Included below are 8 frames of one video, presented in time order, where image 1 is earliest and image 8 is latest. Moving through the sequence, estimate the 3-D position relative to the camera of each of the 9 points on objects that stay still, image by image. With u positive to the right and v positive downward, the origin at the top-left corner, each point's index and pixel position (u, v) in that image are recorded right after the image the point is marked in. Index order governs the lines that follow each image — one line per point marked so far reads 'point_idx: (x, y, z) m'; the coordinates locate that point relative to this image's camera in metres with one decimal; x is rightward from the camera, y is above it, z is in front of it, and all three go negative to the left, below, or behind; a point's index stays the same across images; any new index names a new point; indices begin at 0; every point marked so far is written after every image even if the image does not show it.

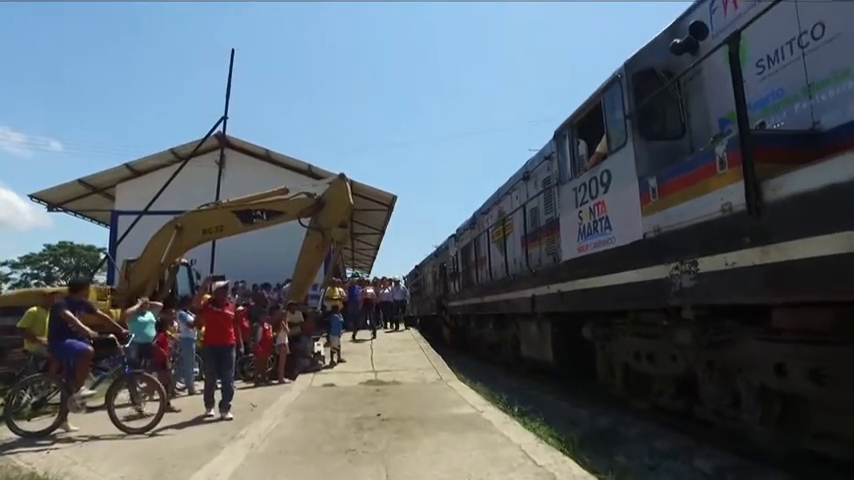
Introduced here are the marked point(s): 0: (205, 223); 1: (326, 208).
0: (-2.6, +0.2, +13.8) m
1: (-1.2, +0.4, +13.9) m
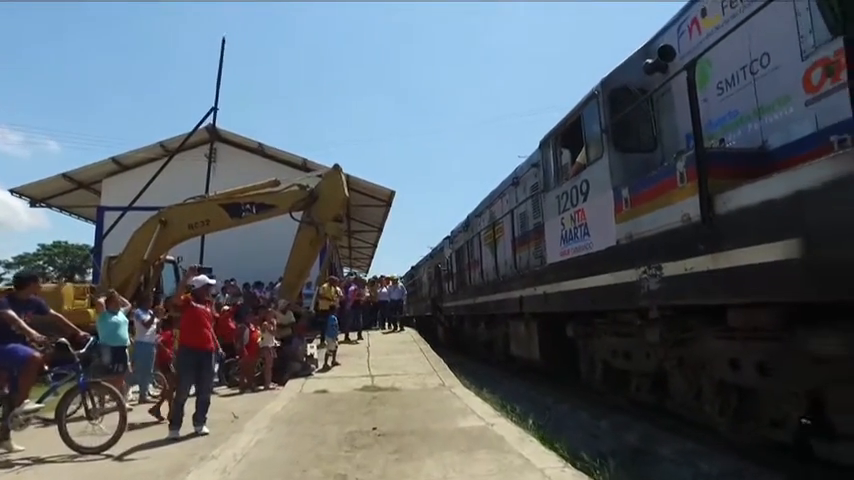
0: (-2.6, +0.3, +12.9) m
1: (-1.2, +0.4, +13.0) m
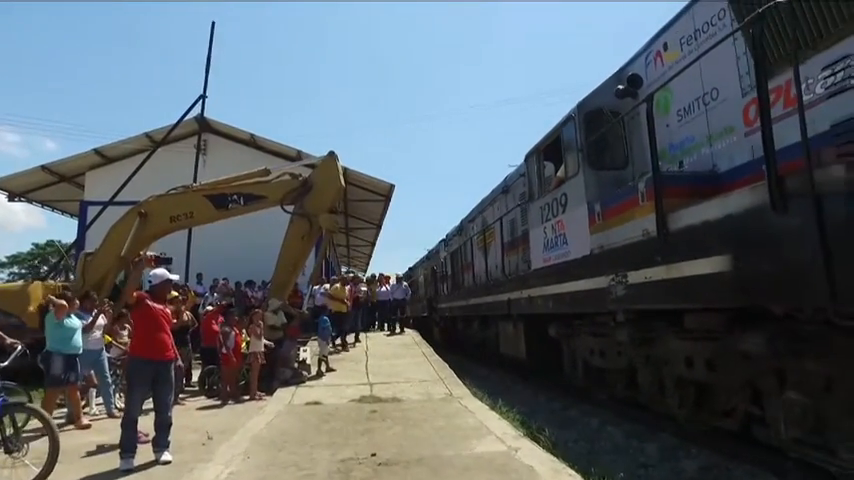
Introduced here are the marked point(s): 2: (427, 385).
0: (-2.5, +0.3, +11.8) m
1: (-1.2, +0.5, +11.9) m
2: (0.0, -1.2, +9.4) m
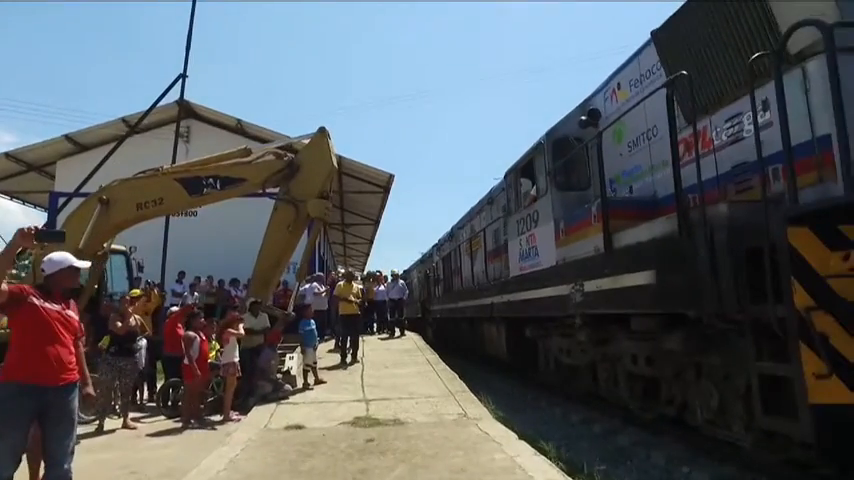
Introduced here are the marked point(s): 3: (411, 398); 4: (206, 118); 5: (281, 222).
0: (-2.5, +0.4, +10.2) m
1: (-1.1, +0.6, +10.3) m
2: (0.0, -1.1, +7.8) m
3: (-0.1, -1.1, +8.0) m
4: (-3.5, +2.0, +18.8) m
5: (-1.3, +0.2, +10.4) m
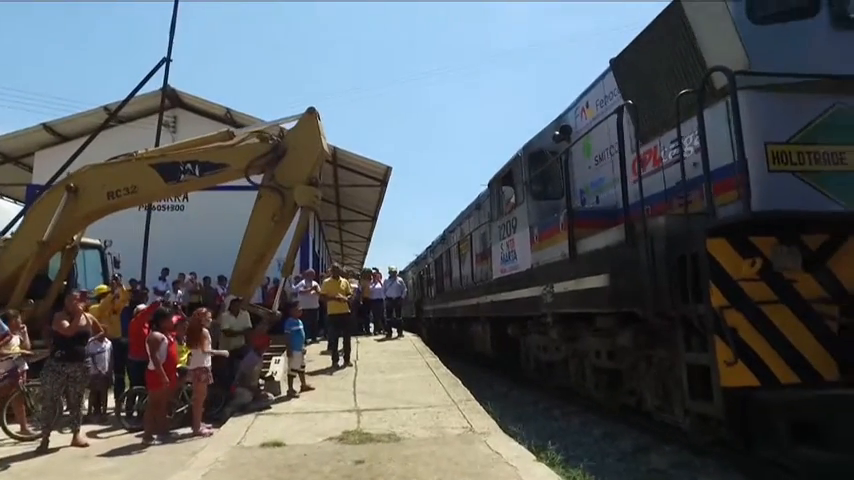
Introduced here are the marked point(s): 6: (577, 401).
0: (-2.5, +0.5, +9.3) m
1: (-1.1, +0.6, +9.4) m
2: (0.0, -1.0, +6.8) m
3: (-0.1, -1.0, +7.0) m
4: (-3.5, +2.0, +17.8) m
5: (-1.3, +0.2, +9.4) m
6: (+1.1, -1.2, +8.6) m
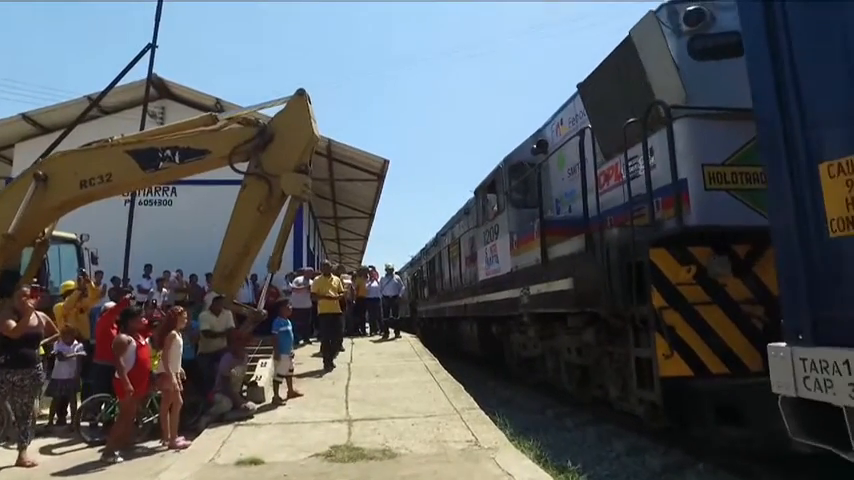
0: (-2.5, +0.5, +8.5) m
1: (-1.1, +0.7, +8.6) m
2: (0.0, -0.9, +6.1) m
3: (-0.1, -1.0, +6.3) m
4: (-3.5, +2.1, +17.1) m
5: (-1.3, +0.3, +8.7) m
6: (+1.1, -1.1, +7.9) m
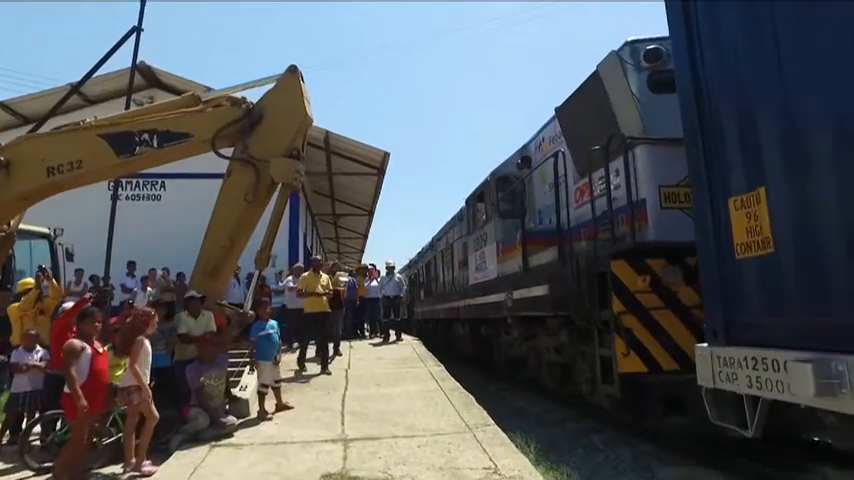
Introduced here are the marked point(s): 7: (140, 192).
0: (-2.5, +0.6, +7.6) m
1: (-1.1, +0.7, +7.8) m
2: (+0.1, -0.9, +5.2) m
3: (-0.1, -0.9, +5.4) m
4: (-3.5, +2.1, +16.2) m
5: (-1.3, +0.3, +7.8) m
6: (+1.1, -1.1, +7.0) m
7: (-4.0, +0.7, +16.6) m
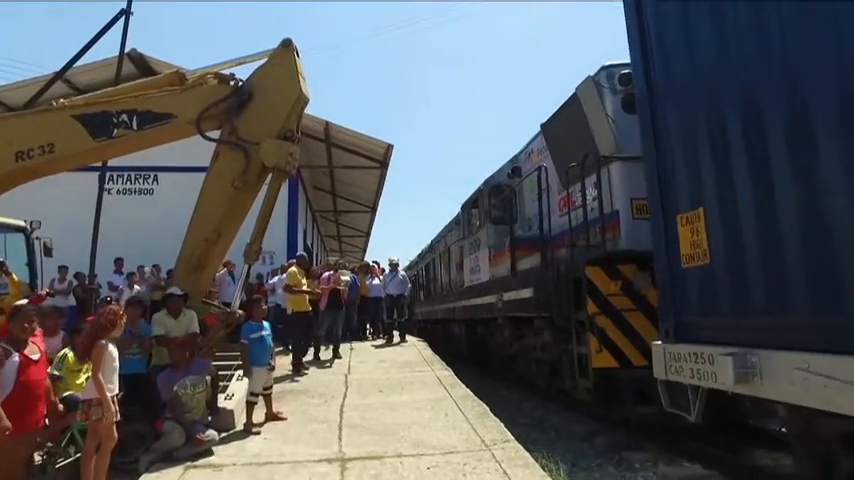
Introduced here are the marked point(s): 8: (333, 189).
0: (-2.4, +0.6, +6.9) m
1: (-1.0, +0.8, +7.0) m
2: (+0.1, -0.8, +4.5) m
3: (0.0, -0.9, +4.6) m
4: (-3.4, +2.2, +15.4) m
5: (-1.2, +0.4, +7.1) m
6: (+1.2, -1.0, +6.3) m
7: (-4.0, +0.7, +15.8) m
8: (-1.6, +0.9, +19.6) m
